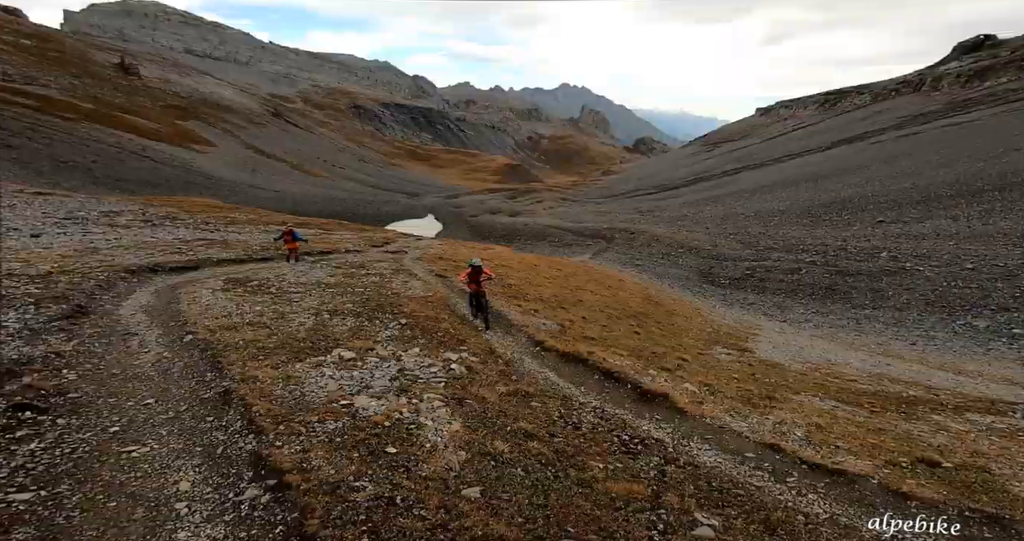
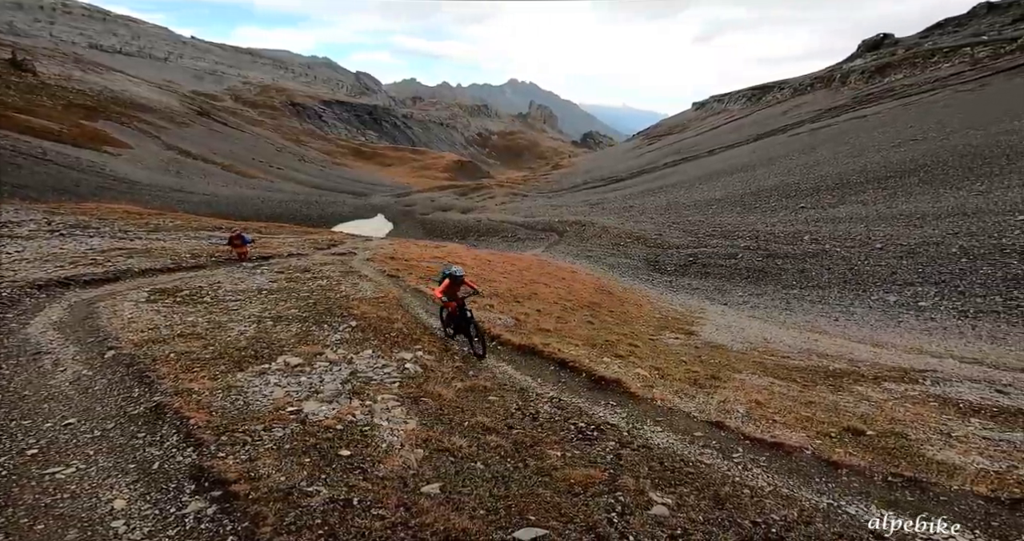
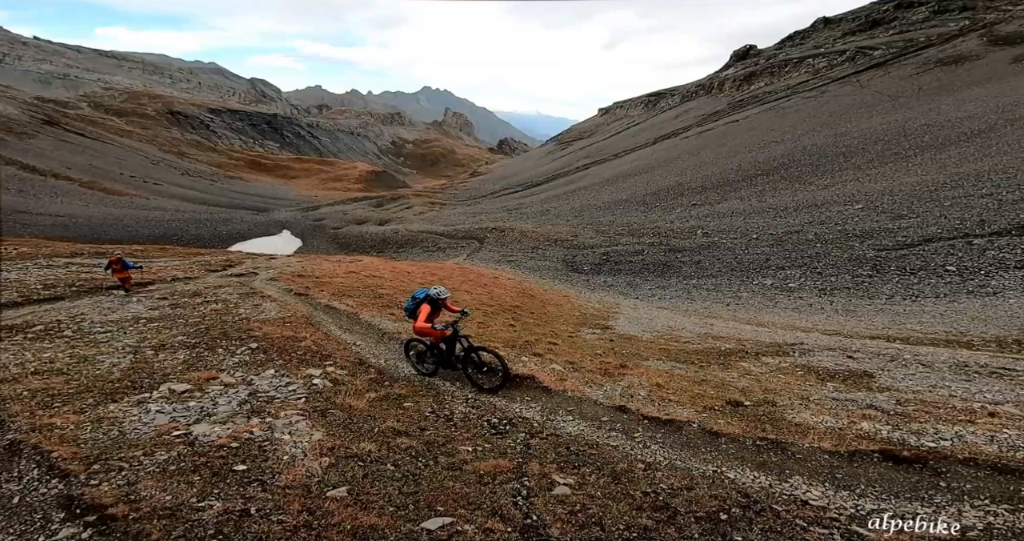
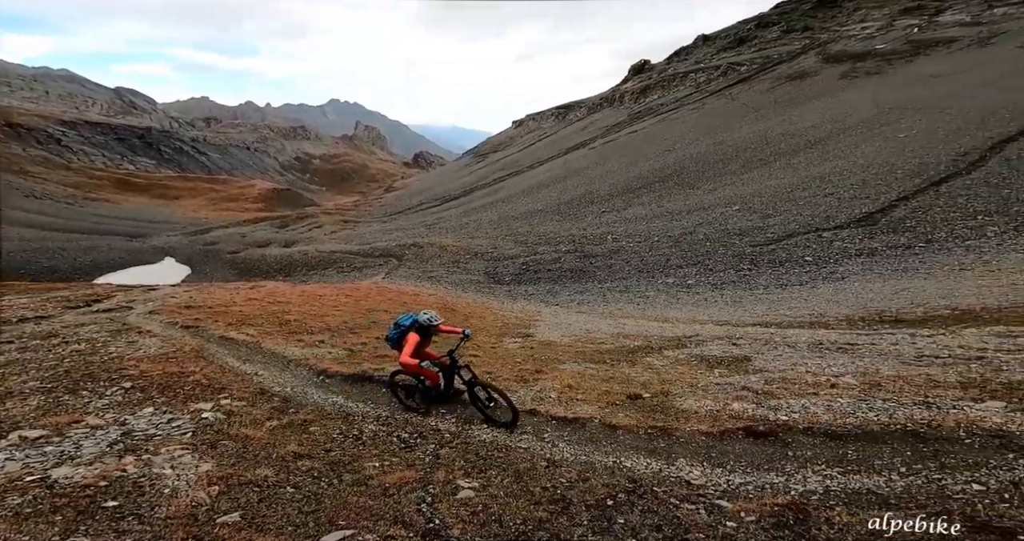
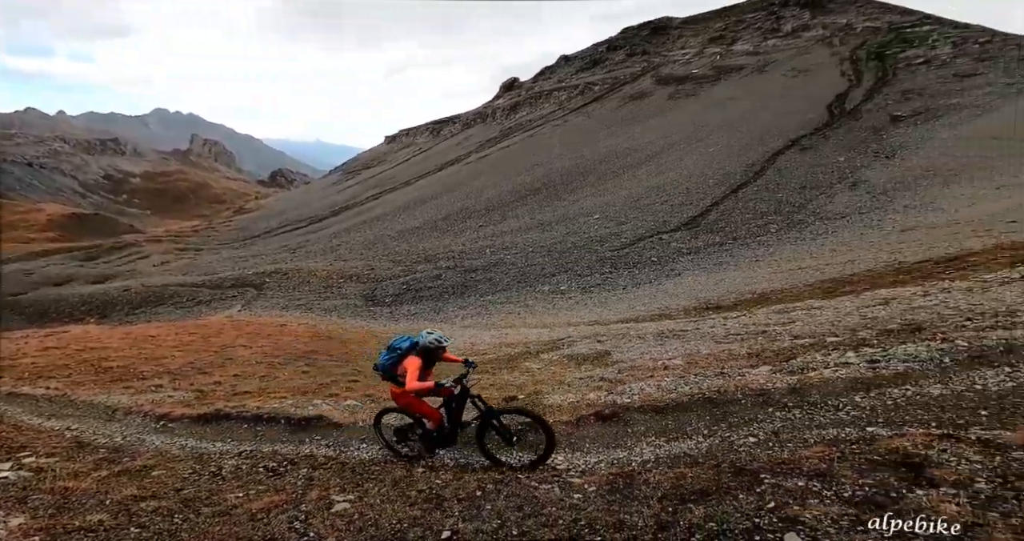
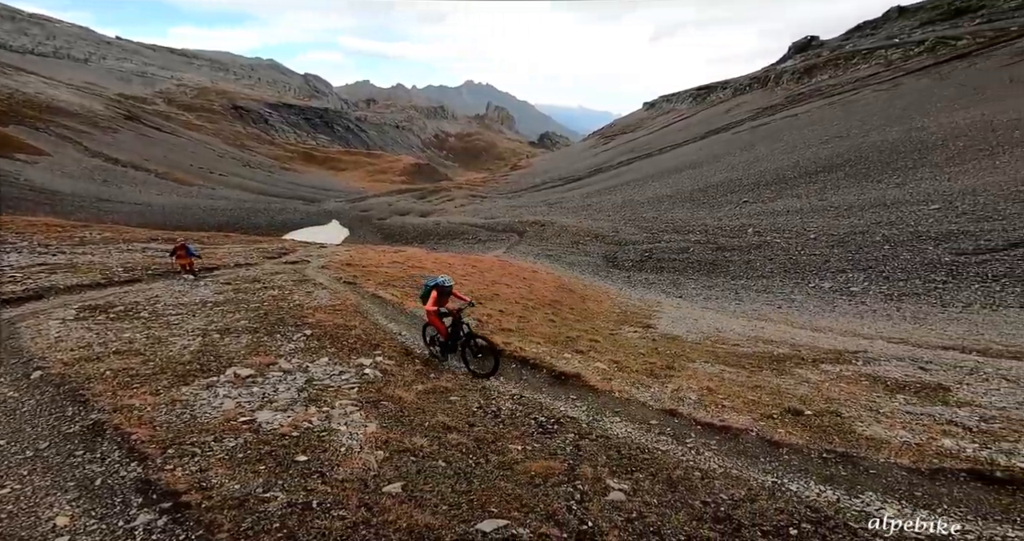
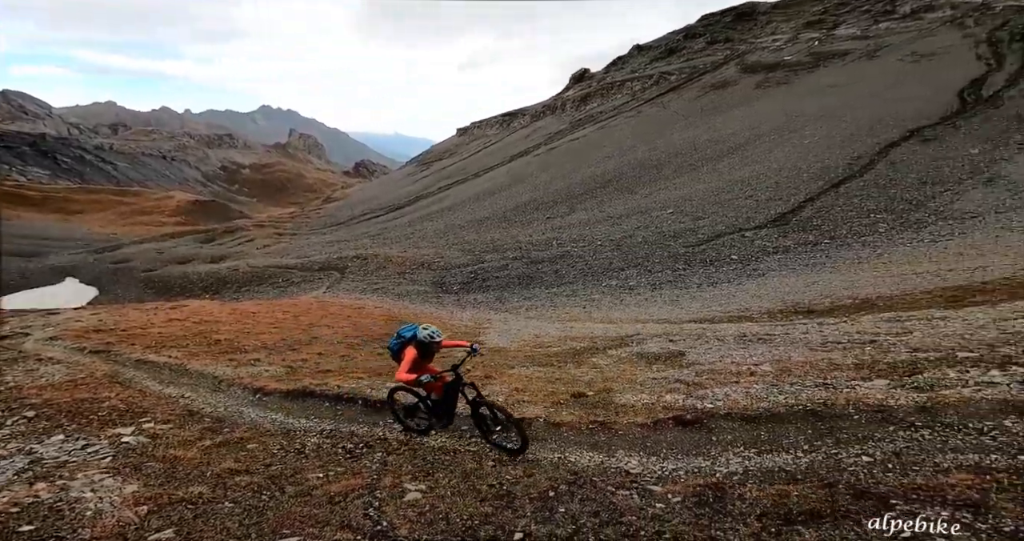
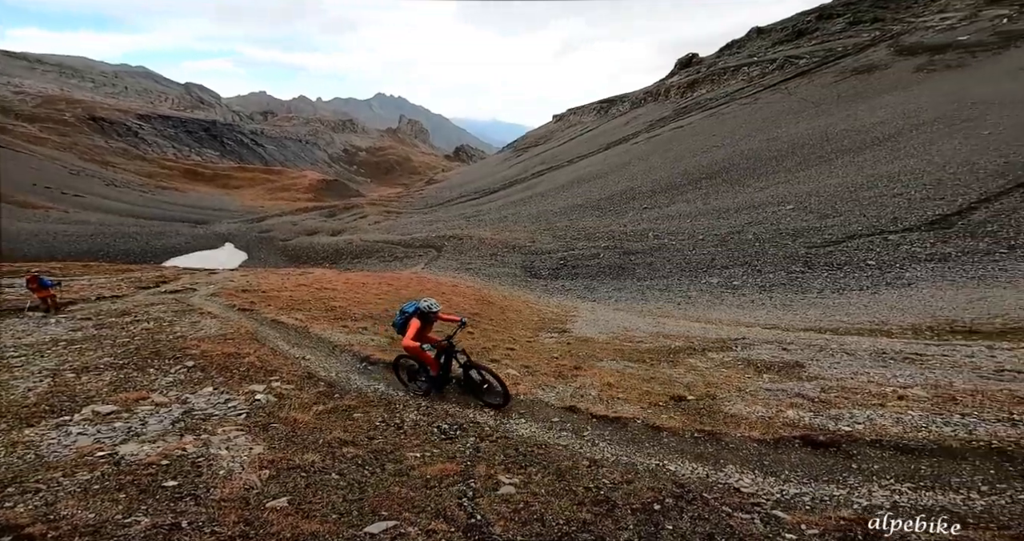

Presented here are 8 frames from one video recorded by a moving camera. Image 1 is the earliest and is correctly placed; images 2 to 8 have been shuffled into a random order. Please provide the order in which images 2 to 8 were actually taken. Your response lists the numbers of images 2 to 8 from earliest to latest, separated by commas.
2, 6, 3, 8, 4, 7, 5
